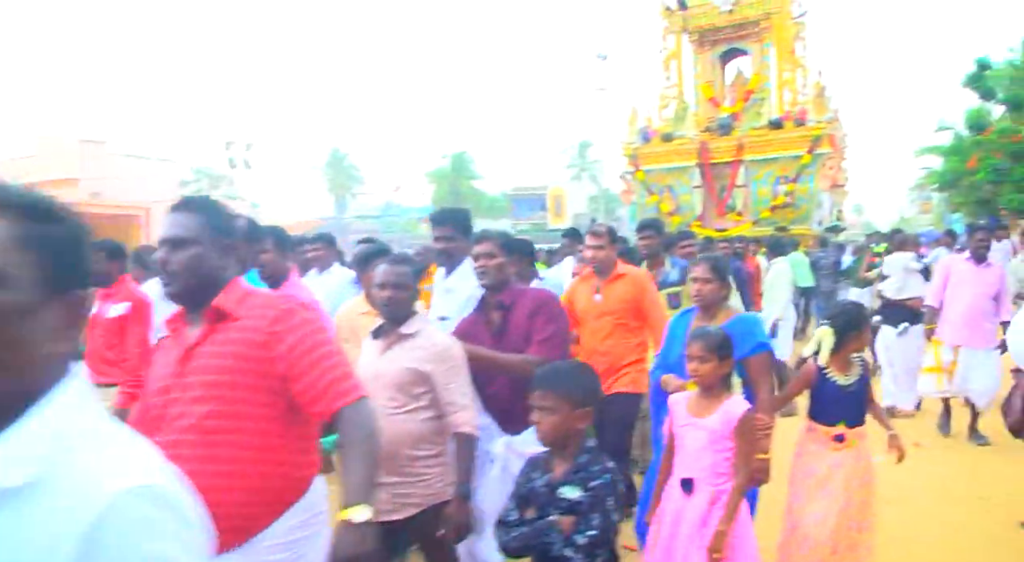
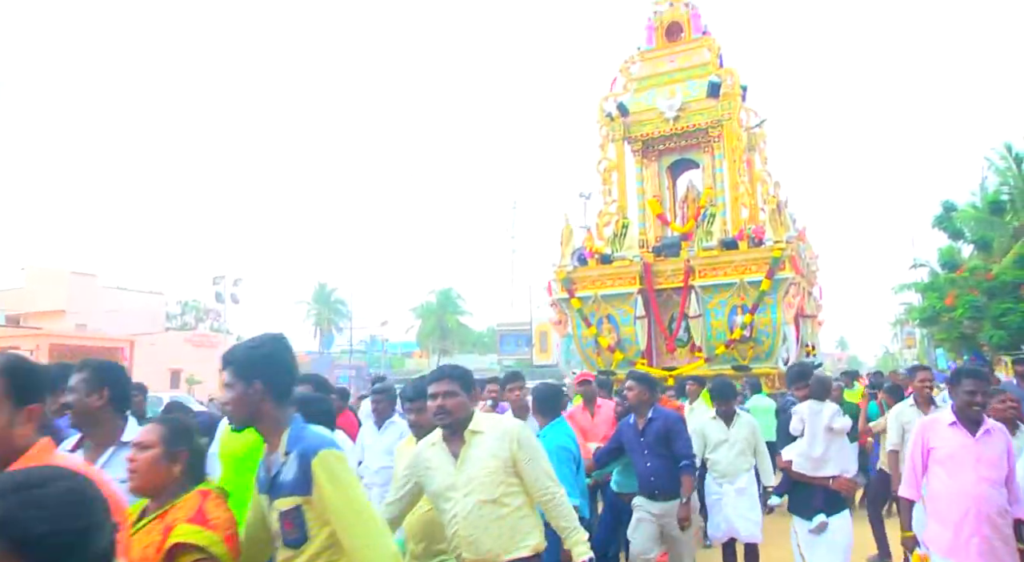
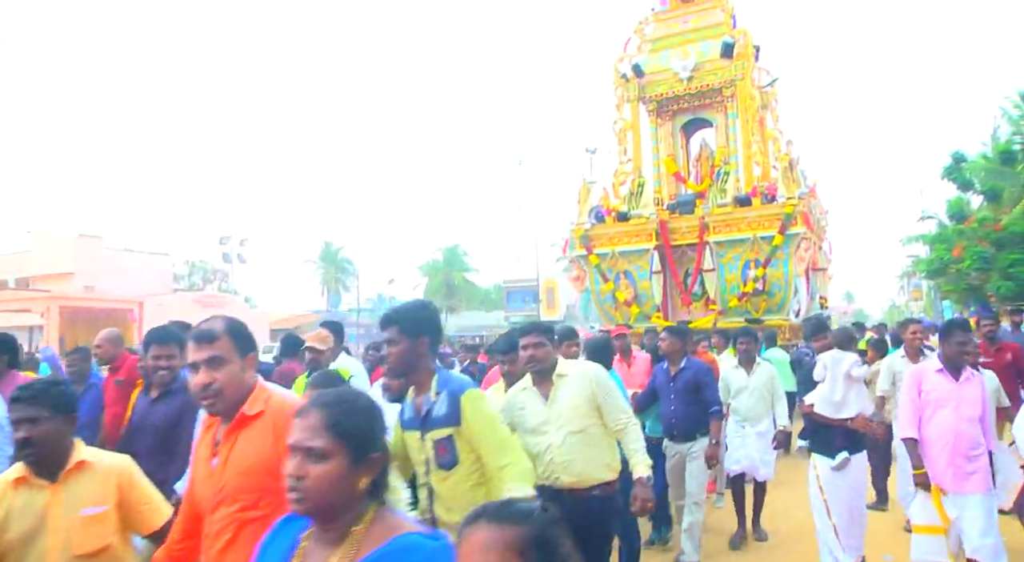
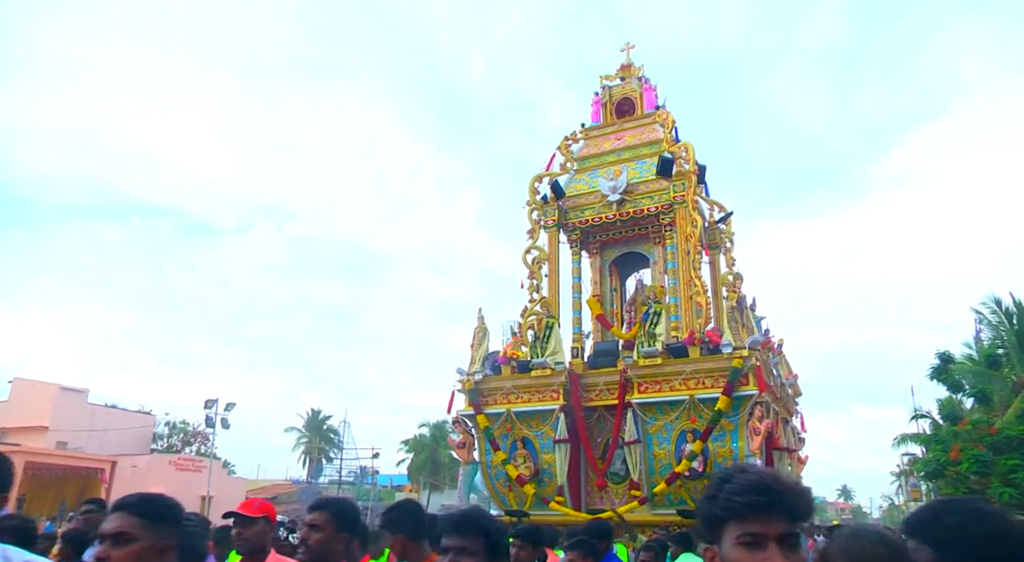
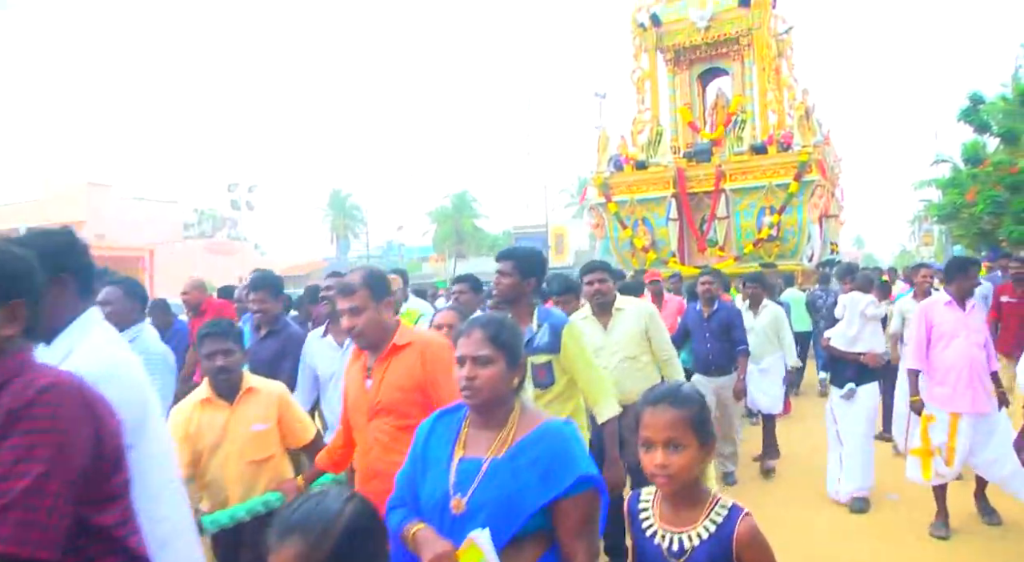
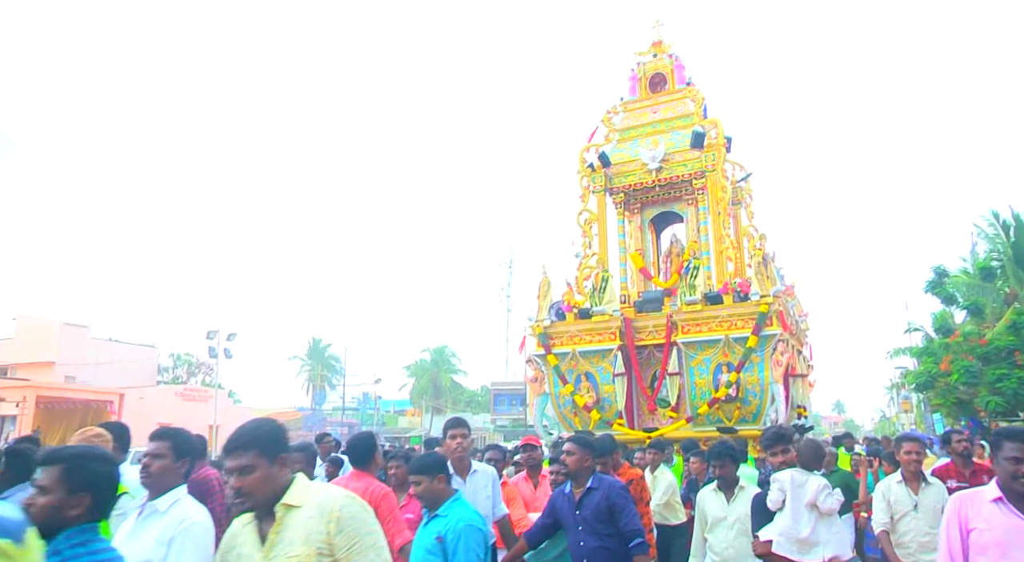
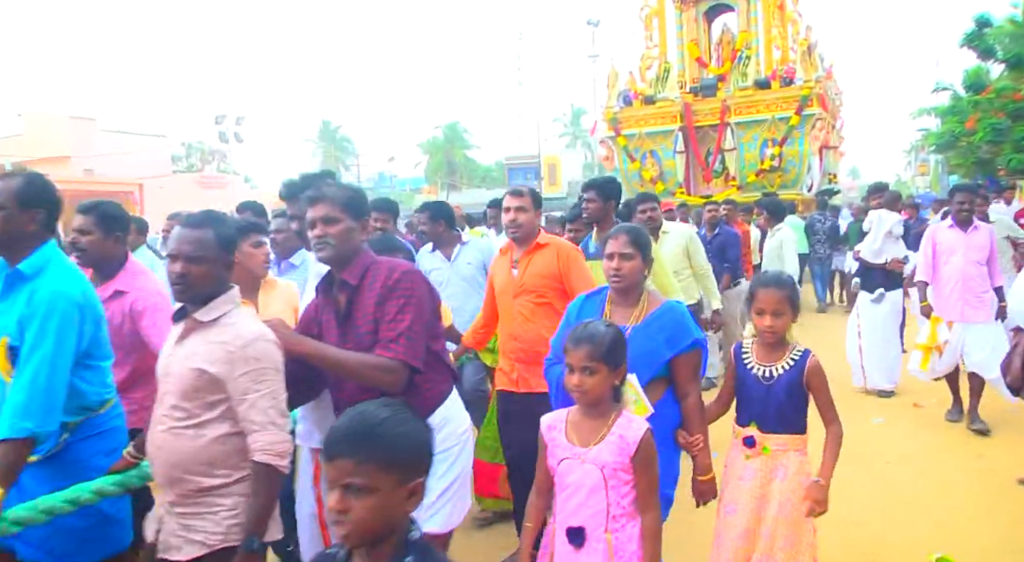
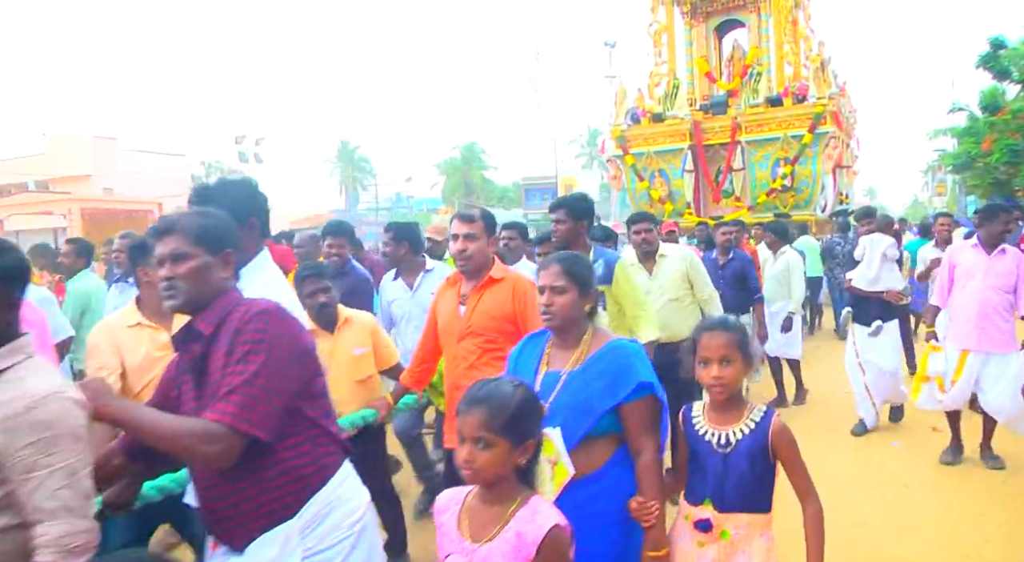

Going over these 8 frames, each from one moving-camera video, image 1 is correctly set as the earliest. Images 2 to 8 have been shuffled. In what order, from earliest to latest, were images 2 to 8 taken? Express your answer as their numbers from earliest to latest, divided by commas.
7, 8, 5, 3, 2, 6, 4
